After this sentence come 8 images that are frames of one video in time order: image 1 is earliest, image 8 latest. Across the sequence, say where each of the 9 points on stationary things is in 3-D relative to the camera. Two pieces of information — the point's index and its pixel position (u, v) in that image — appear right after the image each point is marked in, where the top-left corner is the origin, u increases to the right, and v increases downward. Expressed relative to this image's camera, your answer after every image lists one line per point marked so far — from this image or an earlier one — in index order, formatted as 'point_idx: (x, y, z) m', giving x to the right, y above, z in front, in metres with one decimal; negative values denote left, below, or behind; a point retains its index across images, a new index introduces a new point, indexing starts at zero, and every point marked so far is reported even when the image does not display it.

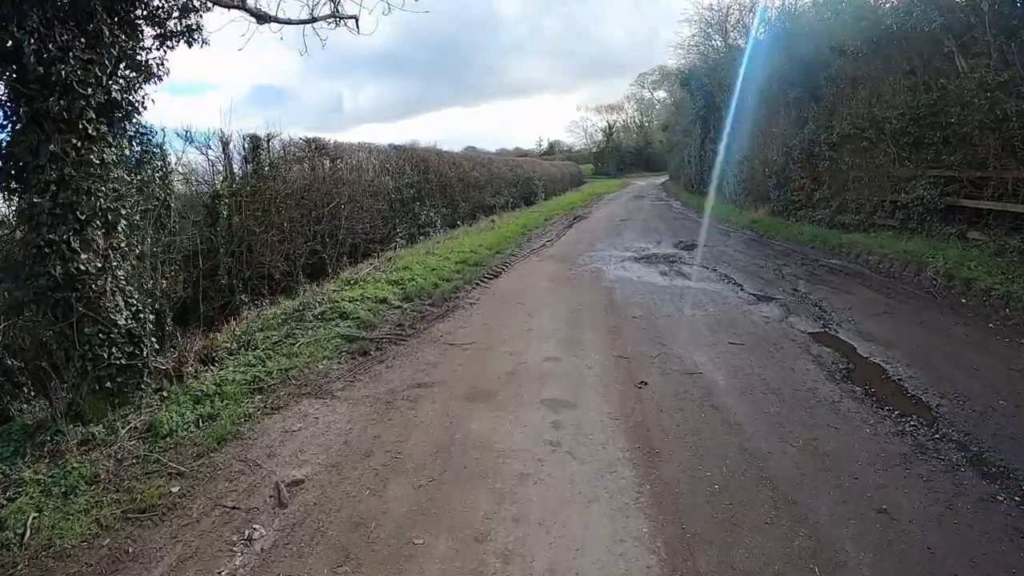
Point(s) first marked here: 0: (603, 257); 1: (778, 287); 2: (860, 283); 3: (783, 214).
0: (+0.9, +0.4, +10.9) m
1: (+2.1, 0.0, +8.5) m
2: (+2.8, 0.0, +8.8) m
3: (+3.8, +1.0, +15.1) m
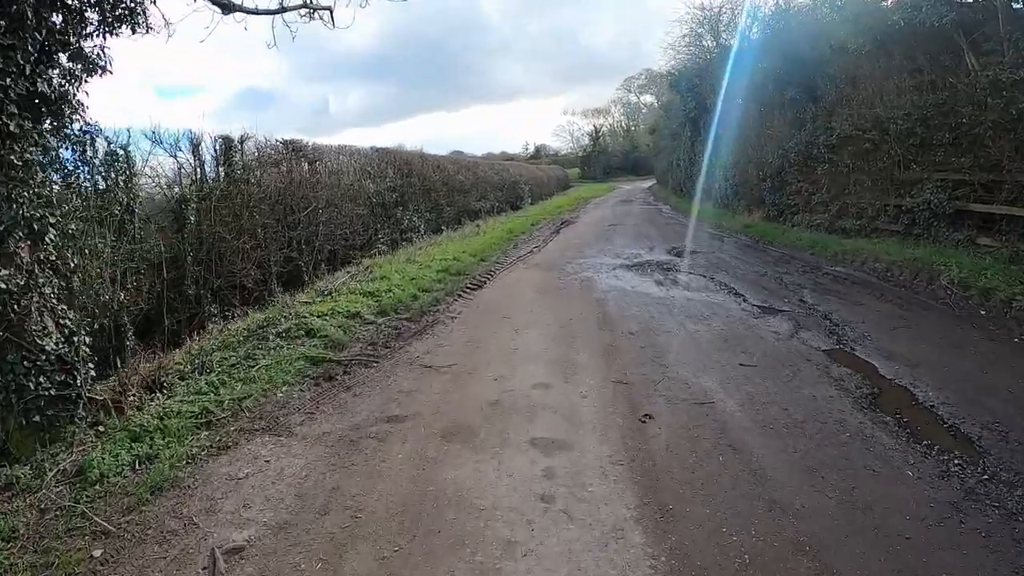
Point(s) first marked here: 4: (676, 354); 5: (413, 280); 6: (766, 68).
0: (+0.8, +0.3, +10.3) m
1: (+2.0, -0.1, +8.0) m
2: (+2.7, 0.0, +8.2) m
3: (+3.6, +0.9, +14.5) m
4: (+0.8, -0.3, +5.3) m
5: (-0.8, +0.1, +8.4) m
6: (+3.5, +3.2, +15.4) m
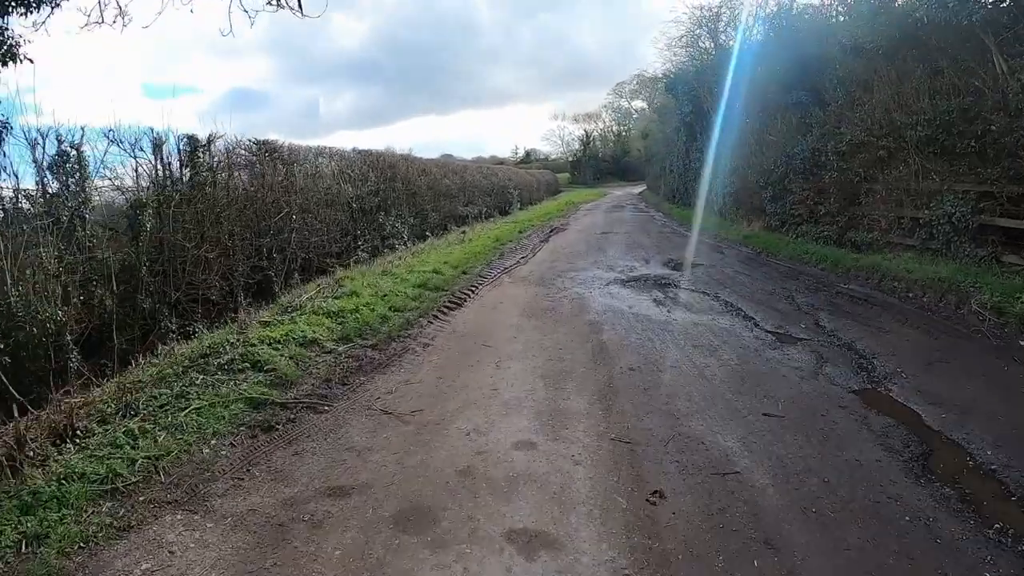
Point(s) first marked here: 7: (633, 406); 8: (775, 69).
0: (+0.7, +0.1, +9.4) m
1: (+1.9, -0.2, +7.1) m
2: (+2.6, -0.2, +7.4) m
3: (+3.4, +0.8, +13.7) m
4: (+0.7, -0.5, +4.4) m
5: (-0.9, -0.1, +7.5) m
6: (+3.4, +3.0, +14.6) m
7: (+0.5, -0.5, +4.3) m
8: (+3.4, +2.9, +14.3) m
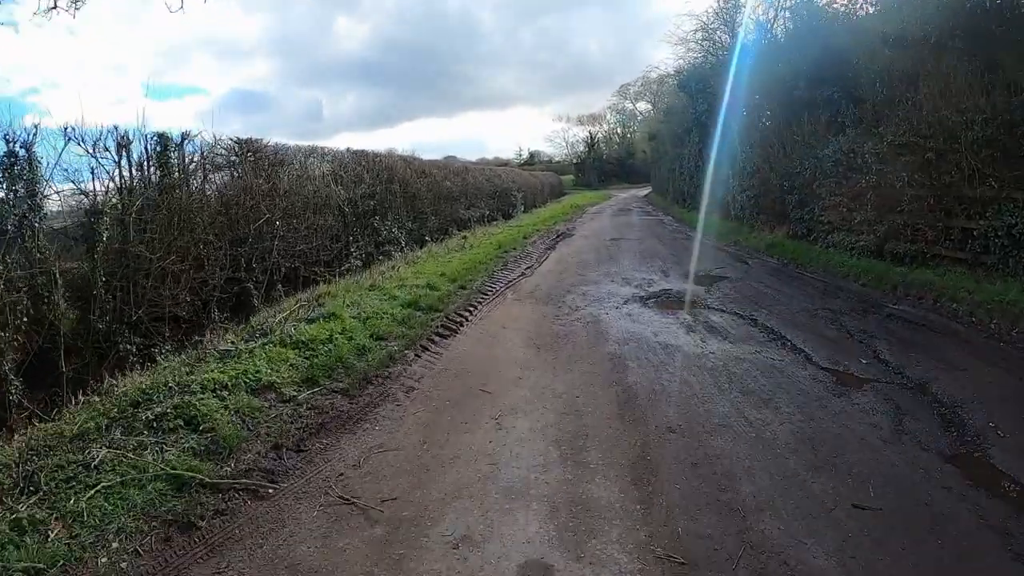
0: (+0.7, 0.0, +8.3) m
1: (+1.9, -0.4, +6.0) m
2: (+2.6, -0.4, +6.3) m
3: (+3.5, +0.6, +12.6) m
4: (+0.7, -0.6, +3.3) m
5: (-0.9, -0.2, +6.4) m
6: (+3.4, +2.8, +13.5) m
7: (+0.5, -0.6, +3.2) m
8: (+3.5, +2.8, +13.2) m
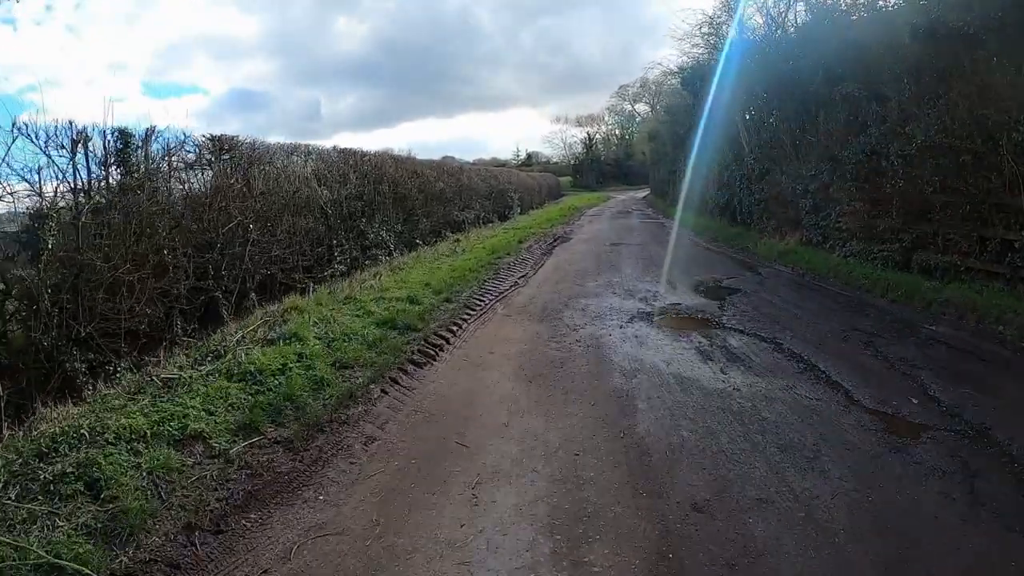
0: (+0.6, -0.1, +7.5) m
1: (+1.9, -0.5, +5.1) m
2: (+2.6, -0.5, +5.4) m
3: (+3.4, +0.5, +11.7) m
4: (+0.7, -0.7, +2.5) m
5: (-0.9, -0.3, +5.5) m
6: (+3.4, +2.7, +12.6) m
7: (+0.4, -0.7, +2.3) m
8: (+3.4, +2.6, +12.3) m
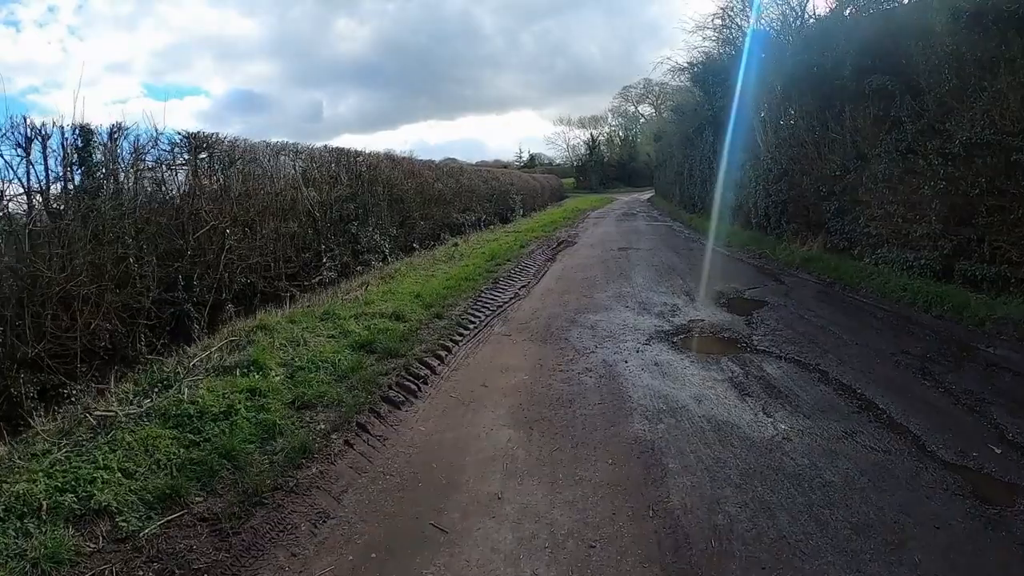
0: (+0.6, -0.2, +6.6) m
1: (+1.8, -0.6, +4.3) m
2: (+2.6, -0.6, +4.5) m
3: (+3.4, +0.4, +10.8) m
4: (+0.7, -0.8, +1.6) m
5: (-0.9, -0.4, +4.6) m
6: (+3.4, +2.6, +11.7) m
7: (+0.4, -0.8, +1.4) m
8: (+3.4, +2.5, +11.4) m
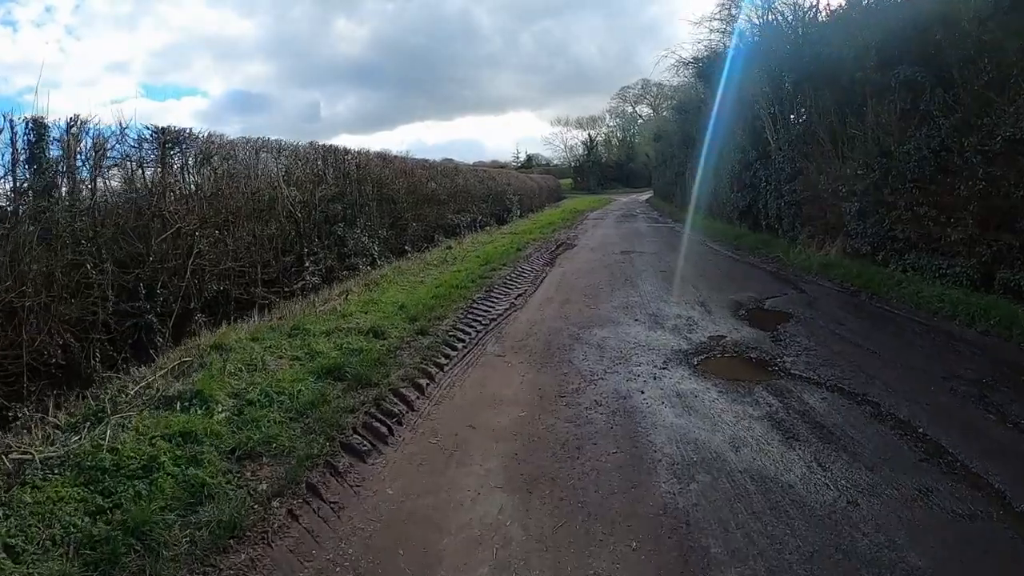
0: (+0.6, -0.3, +5.8) m
1: (+1.8, -0.6, +3.4) m
2: (+2.5, -0.6, +3.7) m
3: (+3.4, +0.3, +10.0) m
4: (+0.6, -0.9, +0.8) m
5: (-0.9, -0.5, +3.8) m
6: (+3.3, +2.5, +10.9) m
7: (+0.4, -0.9, +0.6) m
8: (+3.4, +2.4, +10.6) m
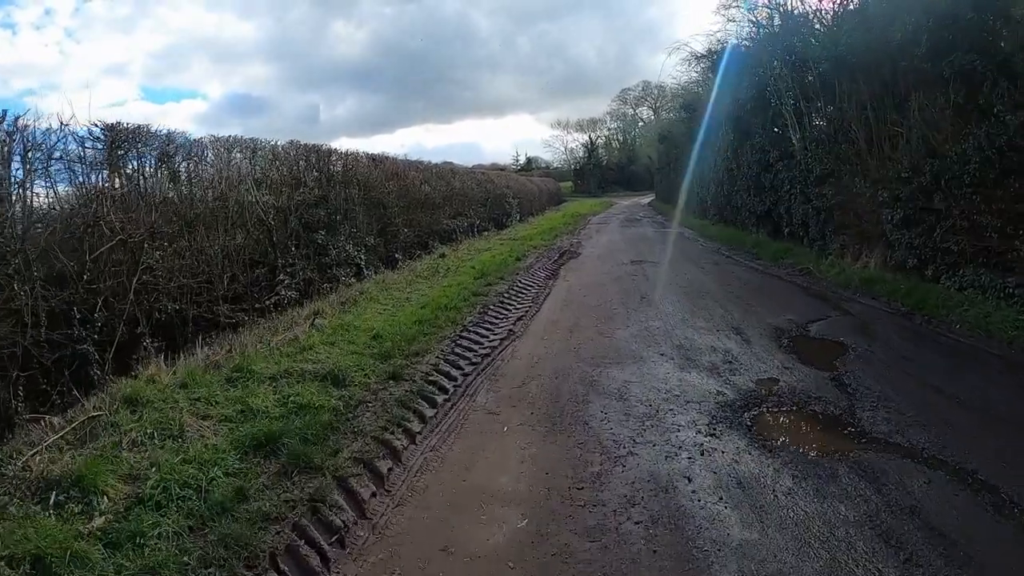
0: (+0.6, -0.4, +4.6) m
1: (+1.8, -0.8, +2.3) m
2: (+2.5, -0.8, +2.5) m
3: (+3.4, +0.1, +8.8) m
4: (+0.6, -1.0, -0.4) m
5: (-1.0, -0.6, +2.6) m
6: (+3.3, +2.3, +9.8) m
7: (+0.4, -1.0, -0.6) m
8: (+3.4, +2.3, +9.4) m
